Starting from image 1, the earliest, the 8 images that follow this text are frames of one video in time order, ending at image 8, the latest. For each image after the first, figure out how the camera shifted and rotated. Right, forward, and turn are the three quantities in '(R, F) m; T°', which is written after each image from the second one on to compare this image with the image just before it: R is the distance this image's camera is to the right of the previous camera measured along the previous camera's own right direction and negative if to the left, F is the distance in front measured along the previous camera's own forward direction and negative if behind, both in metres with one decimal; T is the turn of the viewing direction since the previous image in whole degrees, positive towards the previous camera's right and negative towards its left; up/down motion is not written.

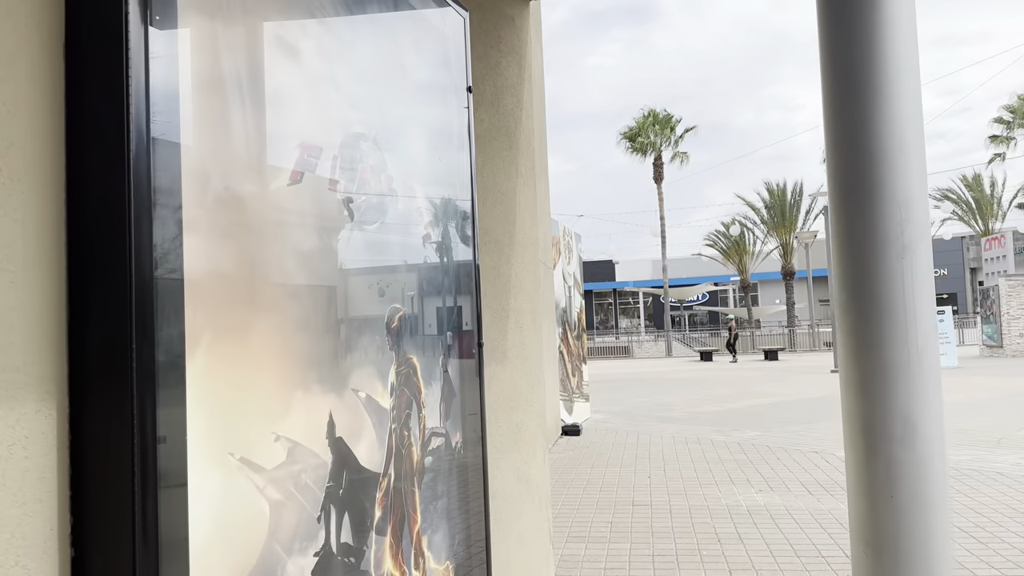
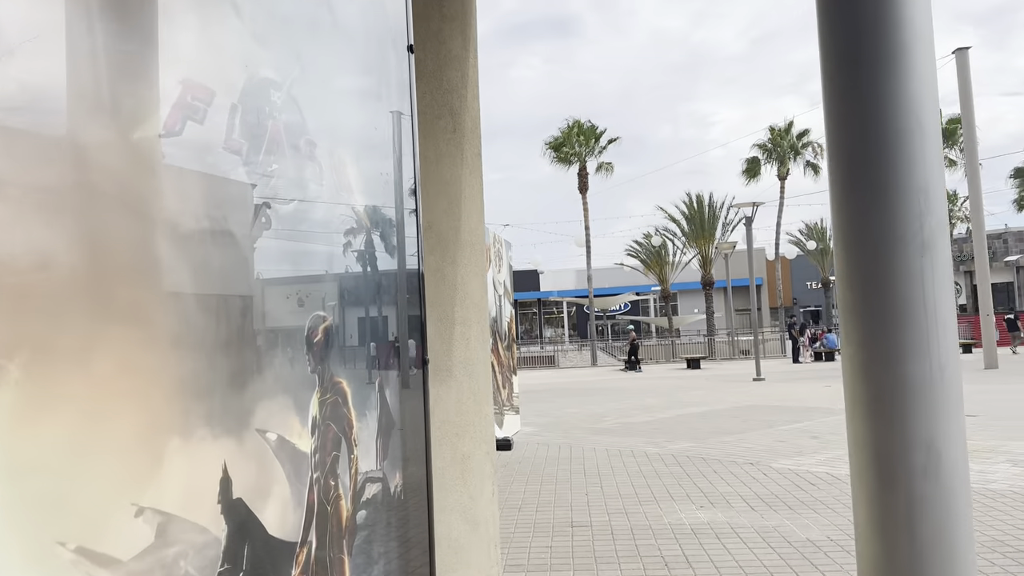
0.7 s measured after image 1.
(-0.1, +0.4) m; +6°
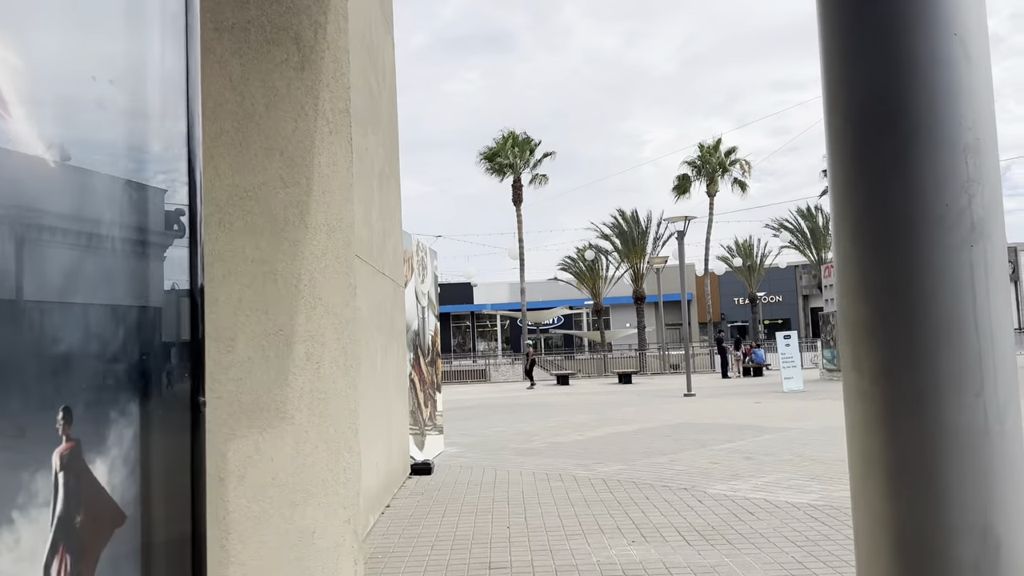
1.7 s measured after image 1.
(+0.2, +0.7) m; +5°
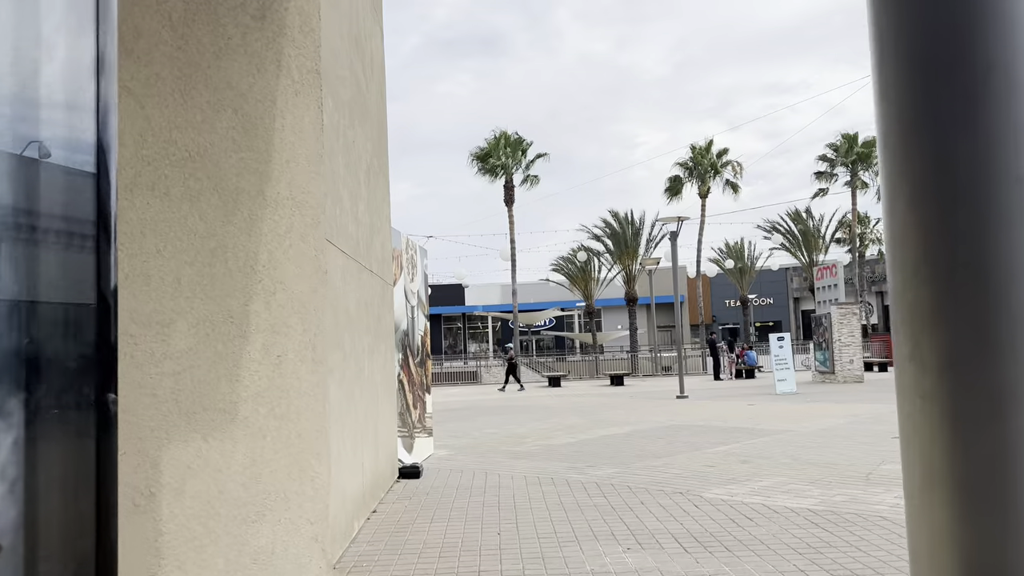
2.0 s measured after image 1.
(0.0, +0.2) m; +1°
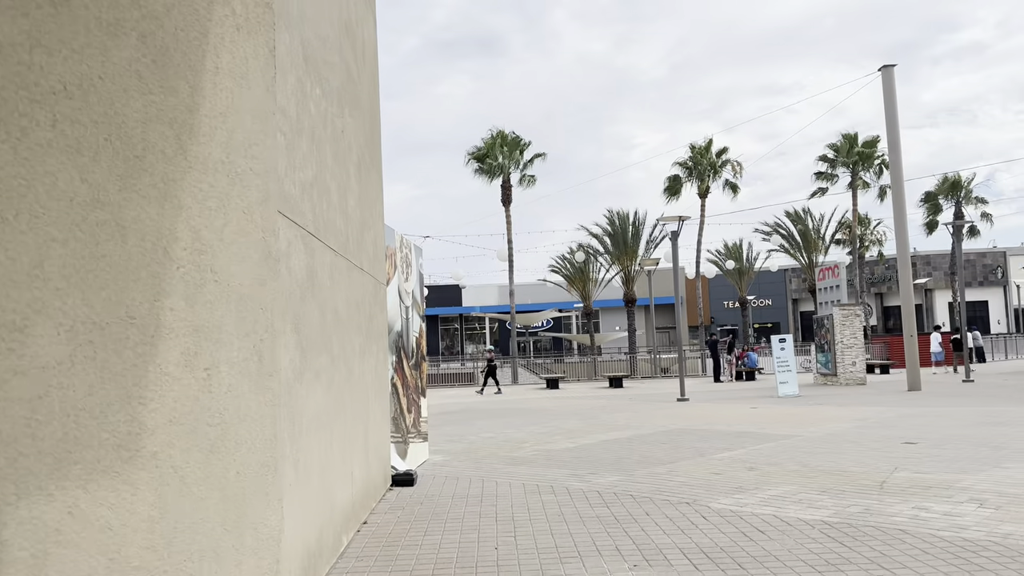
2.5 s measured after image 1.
(0.0, +0.4) m; 0°
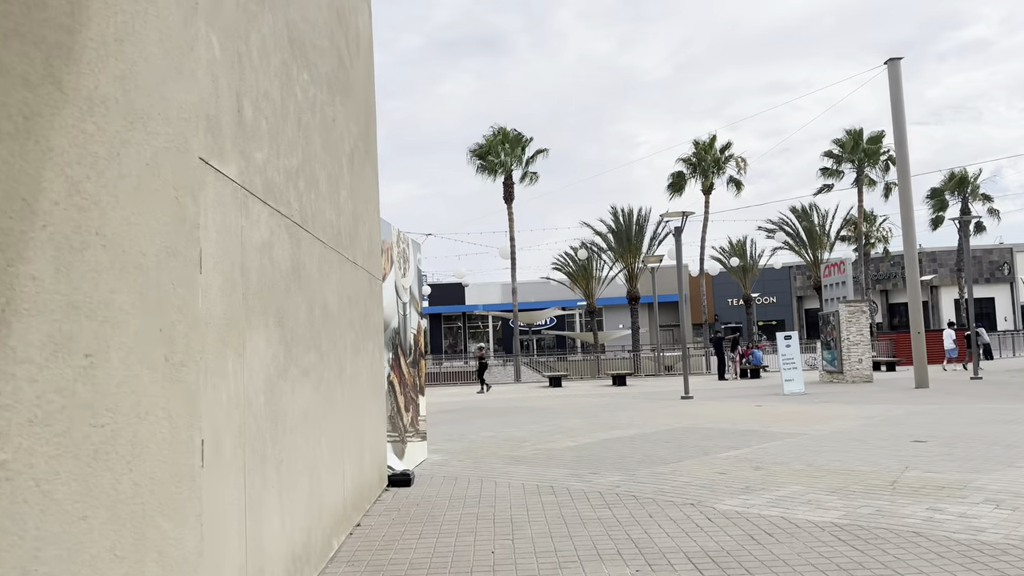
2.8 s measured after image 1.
(+0.1, +0.2) m; 0°
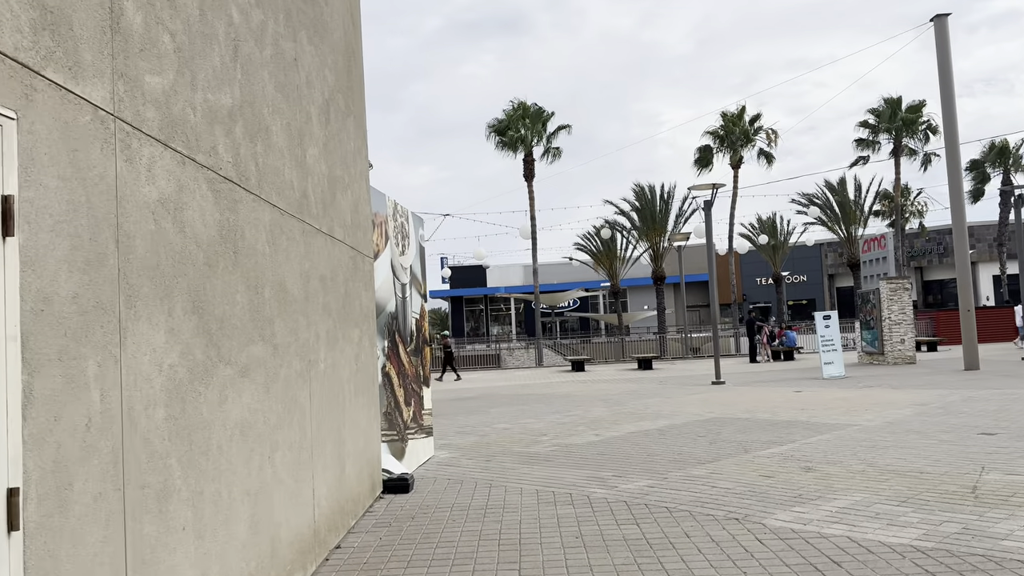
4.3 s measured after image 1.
(+0.1, +1.2) m; -2°
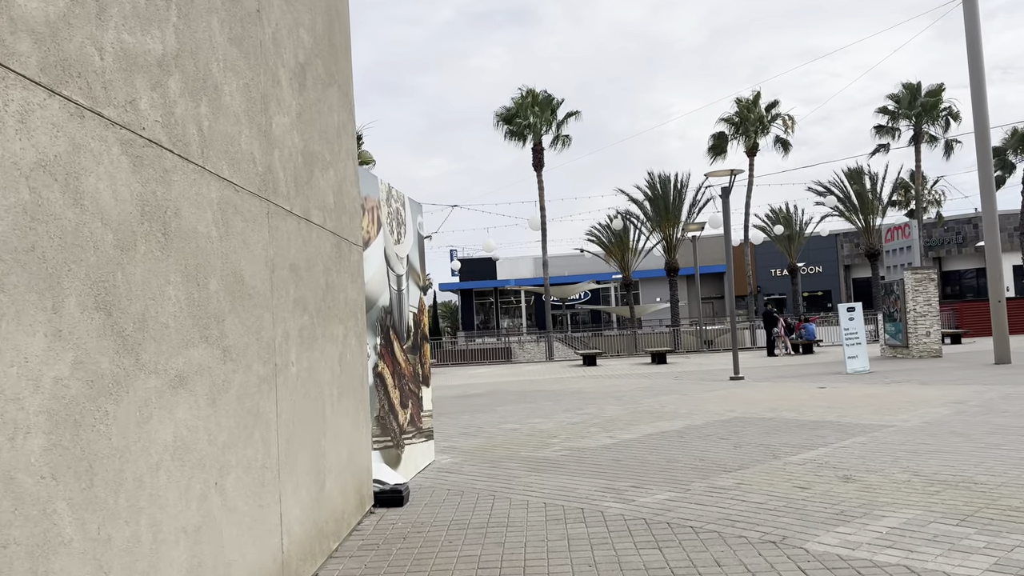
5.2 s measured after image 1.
(+0.1, +0.8) m; -1°
